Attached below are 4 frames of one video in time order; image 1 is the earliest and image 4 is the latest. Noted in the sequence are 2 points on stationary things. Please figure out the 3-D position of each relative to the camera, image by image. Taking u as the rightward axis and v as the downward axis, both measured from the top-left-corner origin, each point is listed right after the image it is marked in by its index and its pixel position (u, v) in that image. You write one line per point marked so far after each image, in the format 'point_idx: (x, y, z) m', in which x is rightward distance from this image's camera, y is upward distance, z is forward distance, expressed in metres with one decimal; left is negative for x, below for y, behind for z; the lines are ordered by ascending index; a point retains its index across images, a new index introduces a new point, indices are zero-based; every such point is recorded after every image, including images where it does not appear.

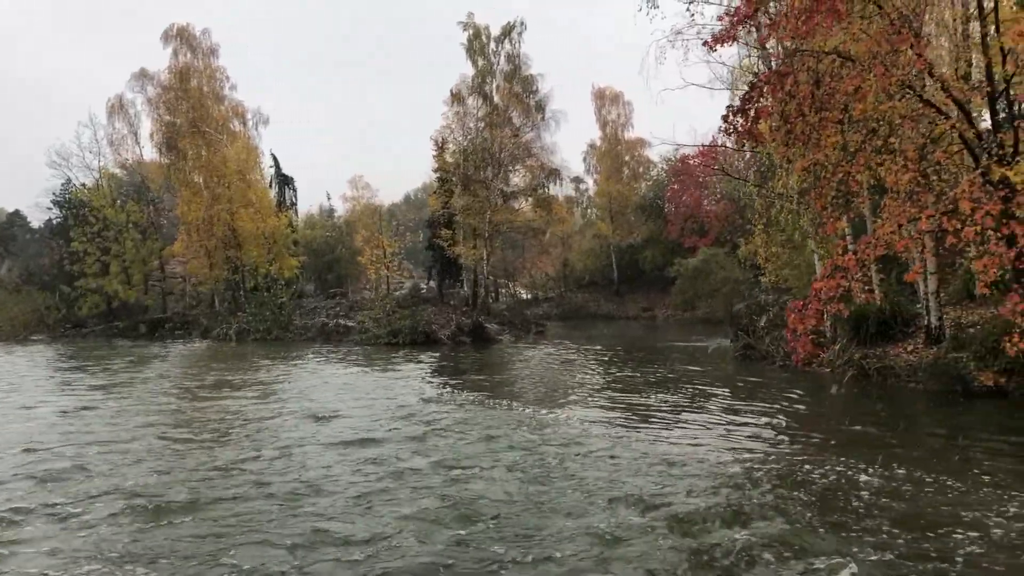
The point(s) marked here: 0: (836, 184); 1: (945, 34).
0: (+3.6, +1.1, +10.1) m
1: (+5.3, +3.1, +11.2) m
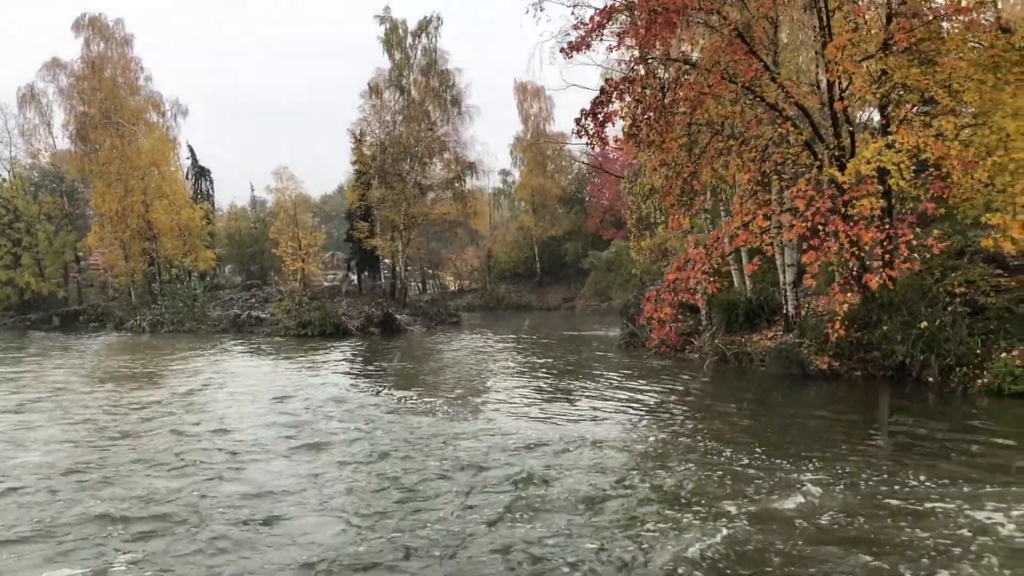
0: (+2.0, +1.2, +10.8) m
1: (+3.6, +3.2, +12.0) m
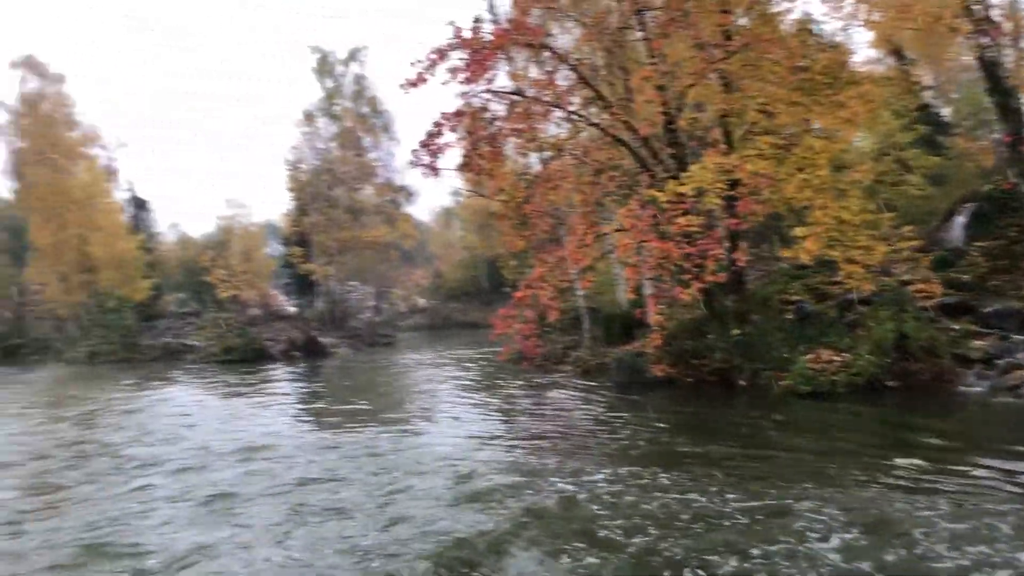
0: (+0.1, +1.0, +11.6) m
1: (+1.6, +3.0, +12.8) m
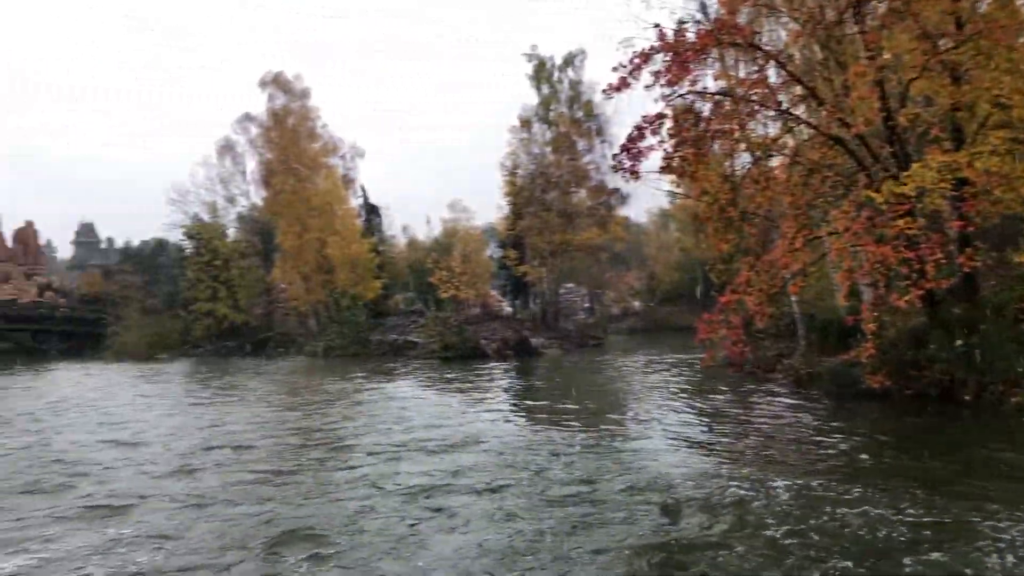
0: (+2.6, +1.0, +11.3) m
1: (+4.4, +2.9, +12.2) m
